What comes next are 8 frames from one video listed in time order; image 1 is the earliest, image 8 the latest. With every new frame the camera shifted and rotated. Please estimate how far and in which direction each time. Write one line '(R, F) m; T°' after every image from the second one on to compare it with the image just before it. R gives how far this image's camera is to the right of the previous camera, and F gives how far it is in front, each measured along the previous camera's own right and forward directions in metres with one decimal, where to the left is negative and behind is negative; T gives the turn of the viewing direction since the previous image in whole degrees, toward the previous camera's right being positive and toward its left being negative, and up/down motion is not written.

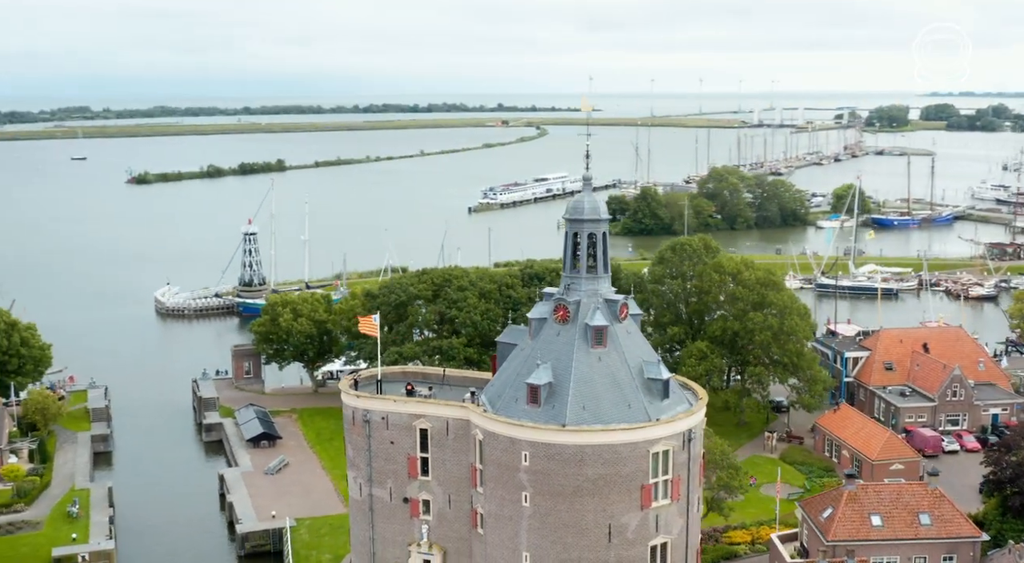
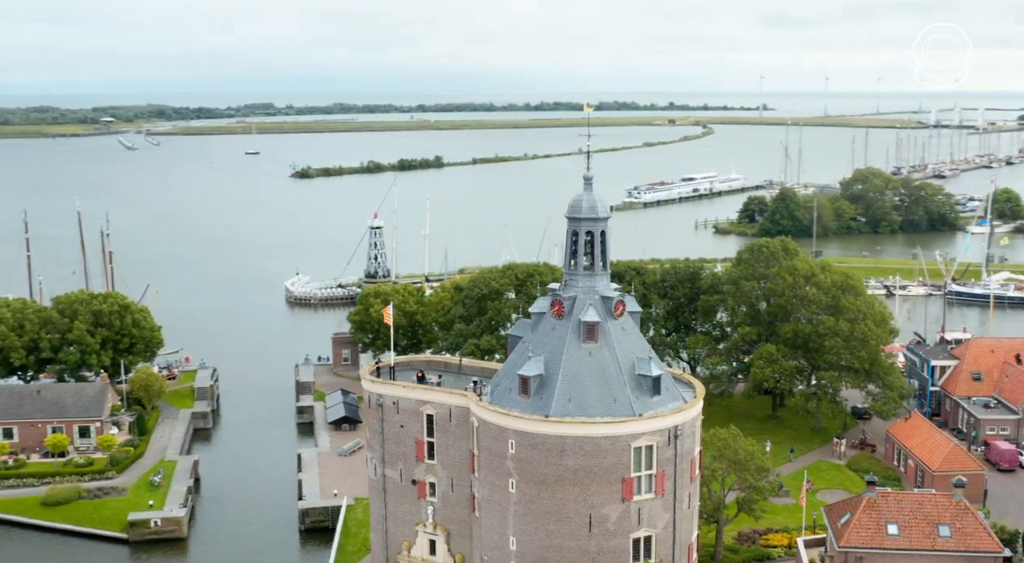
(+4.2, -0.7) m; -8°
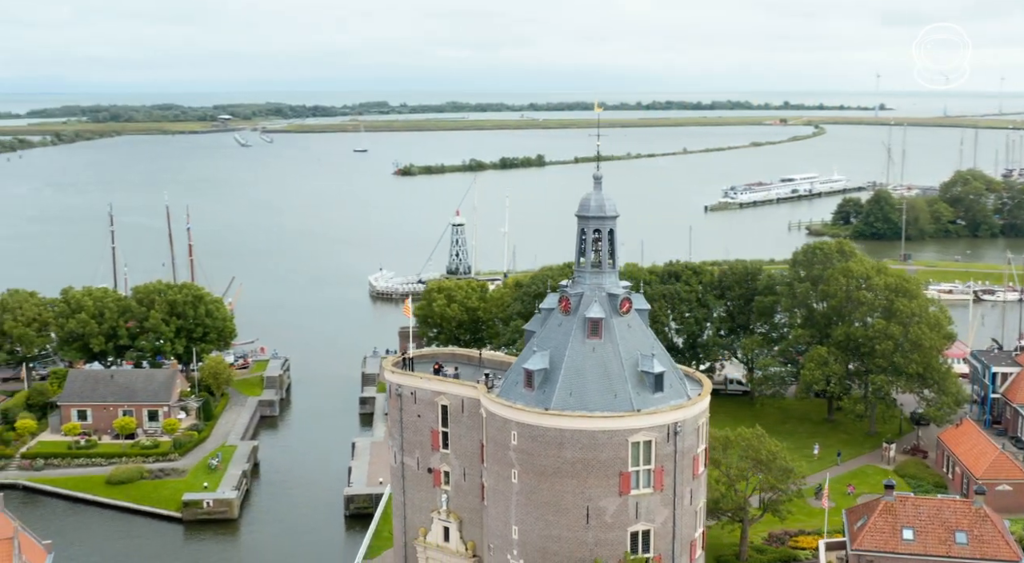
(+2.6, -0.7) m; -5°
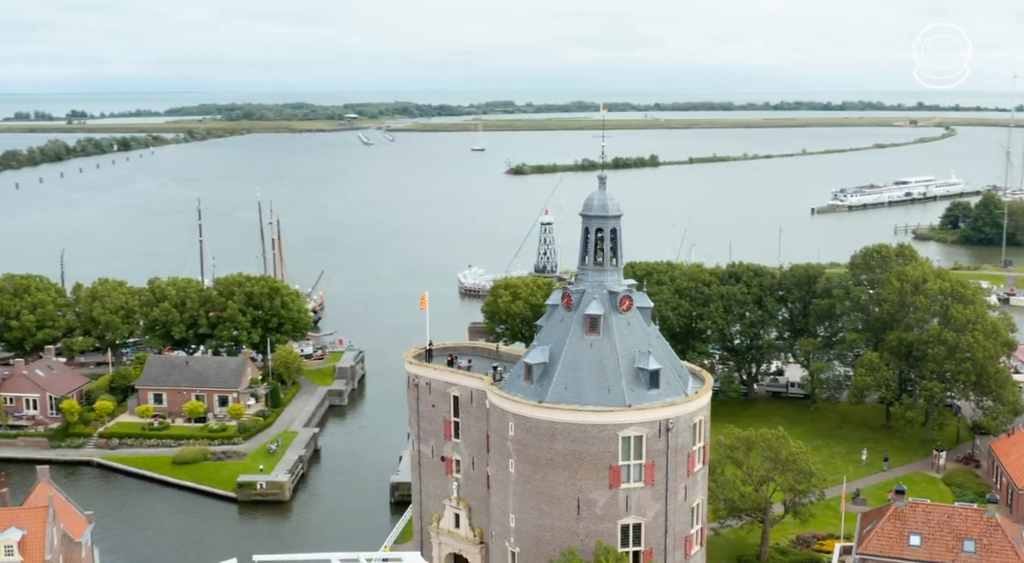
(+3.1, -0.8) m; -6°
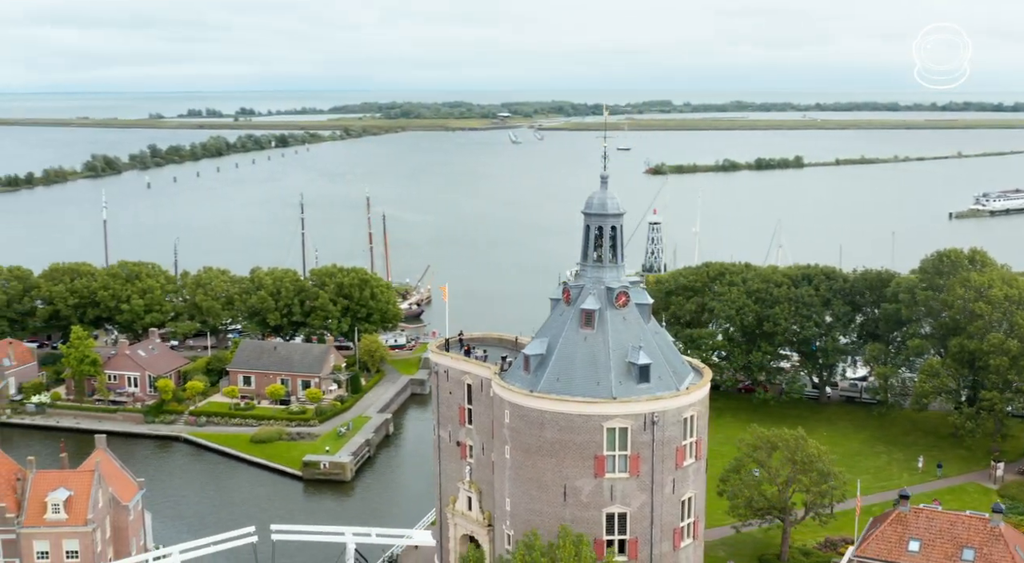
(+4.2, -1.2) m; -7°
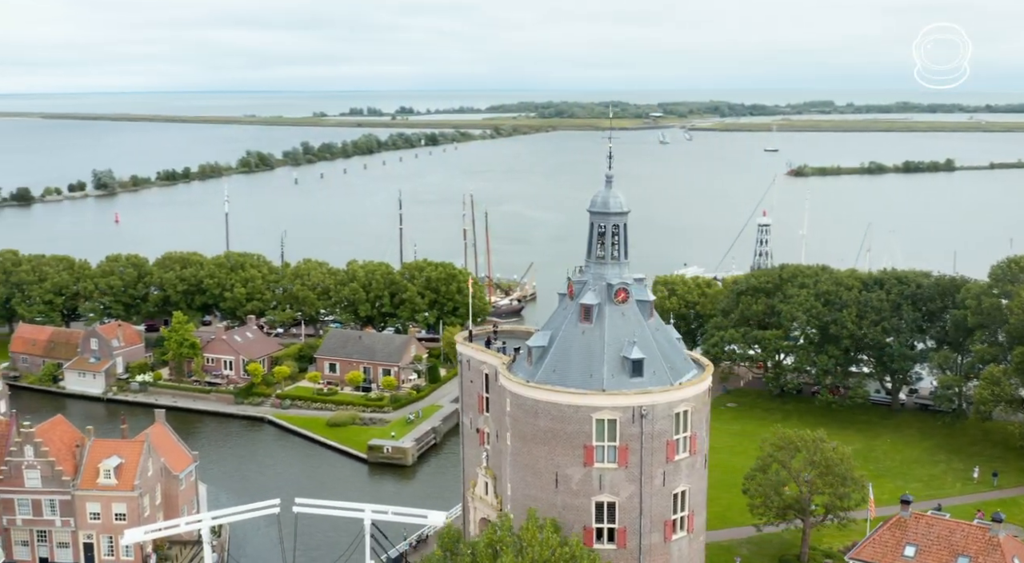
(+4.3, -1.1) m; -7°
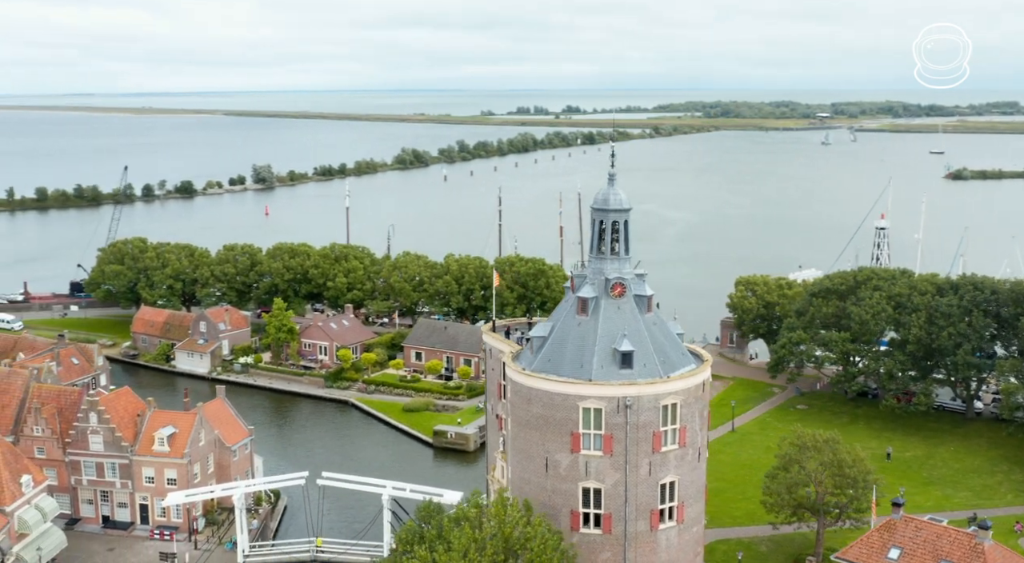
(+4.9, -1.3) m; -8°
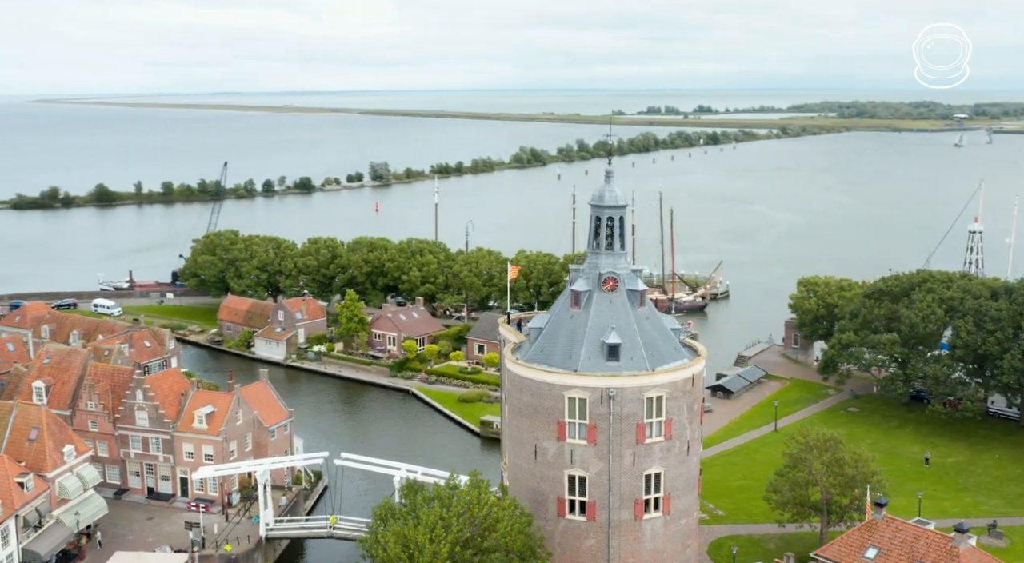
(+4.2, -1.1) m; -6°
